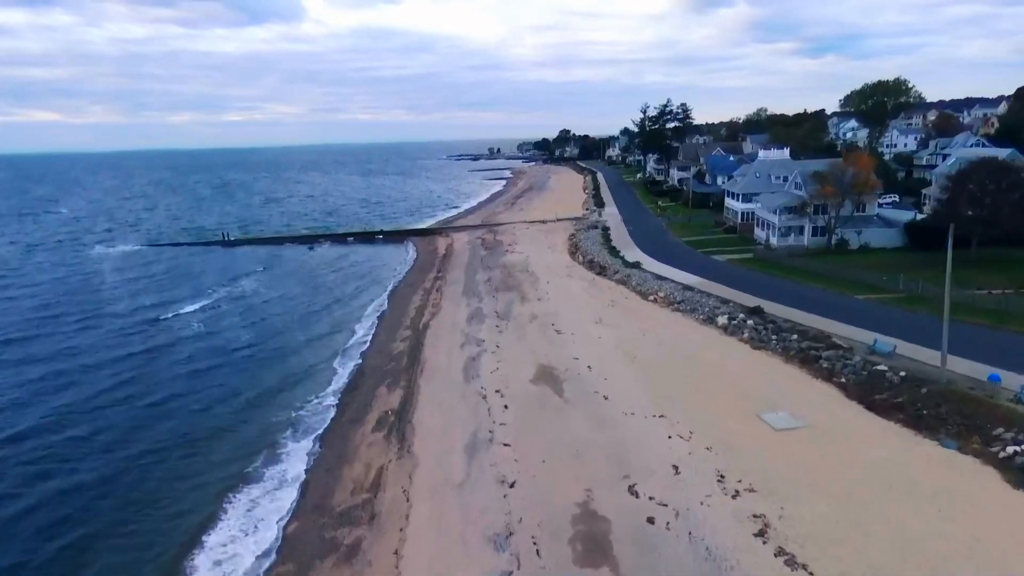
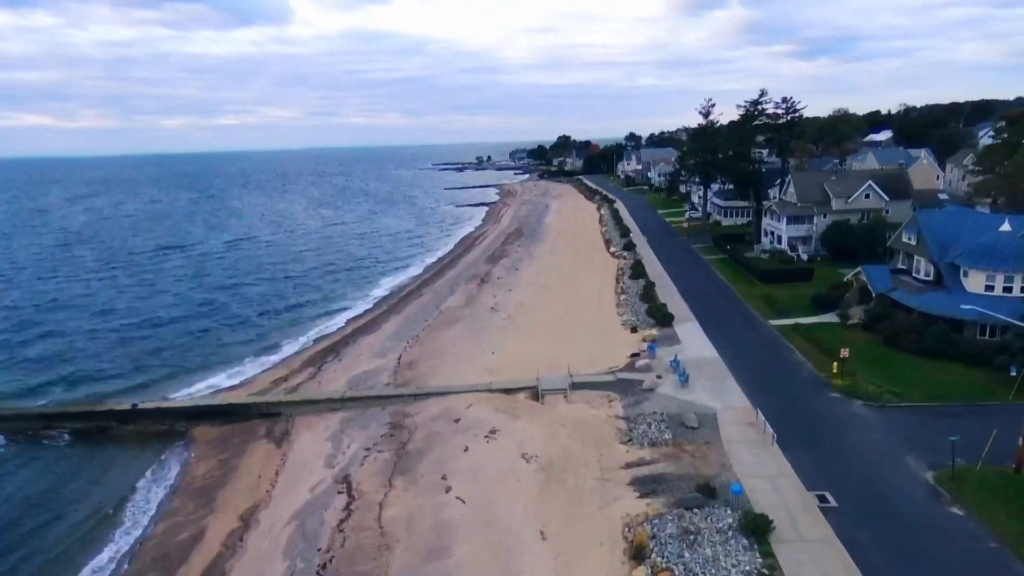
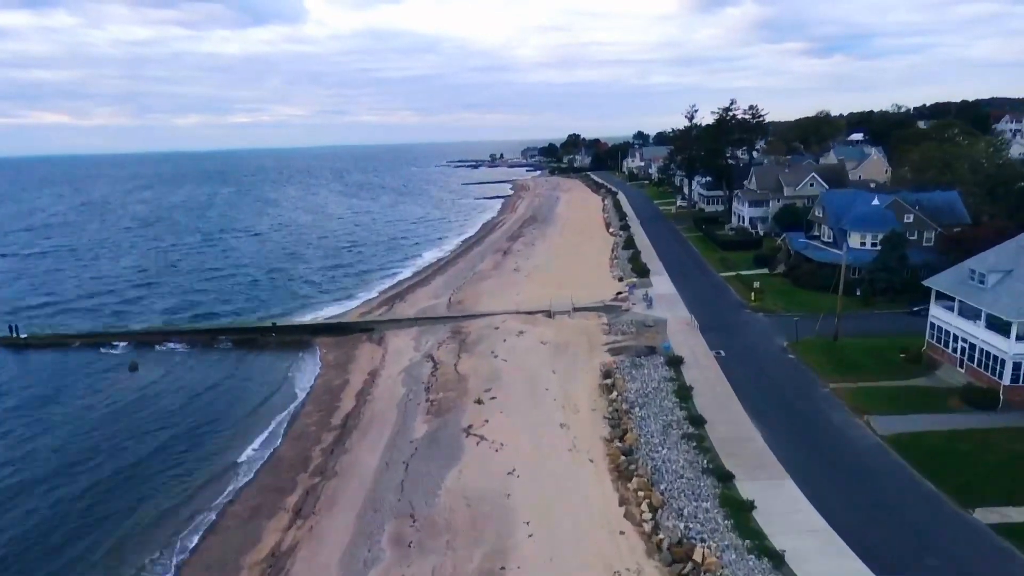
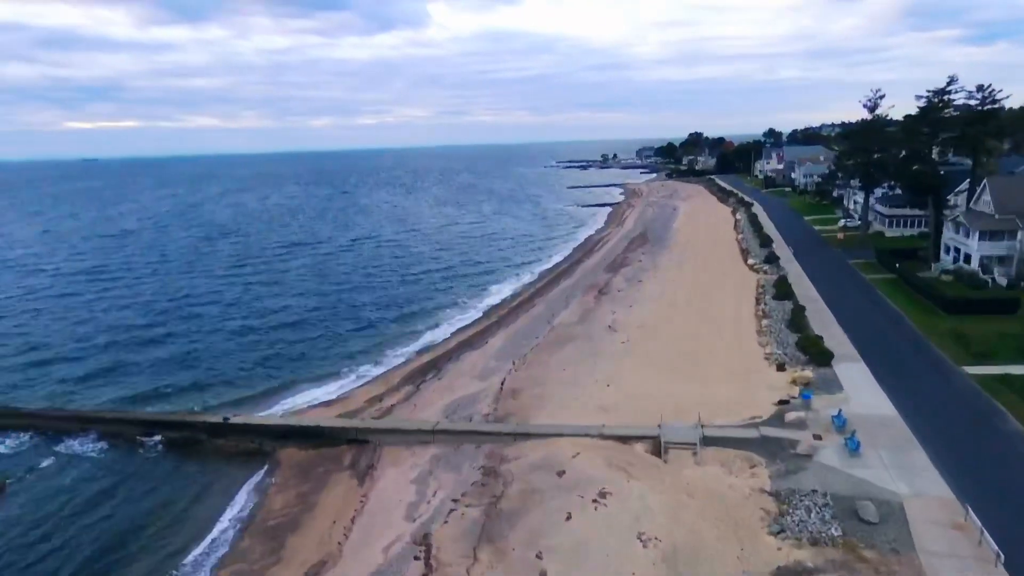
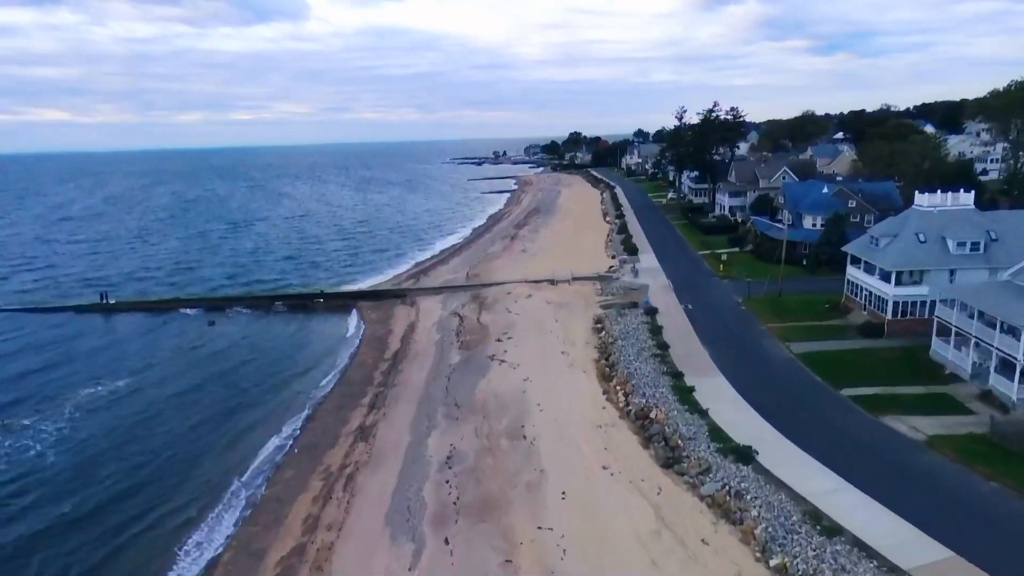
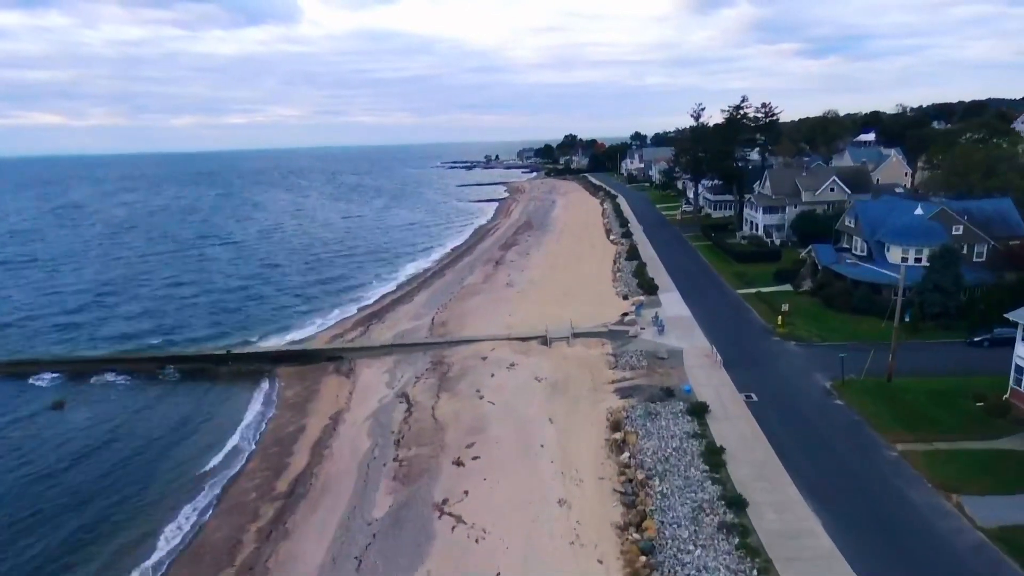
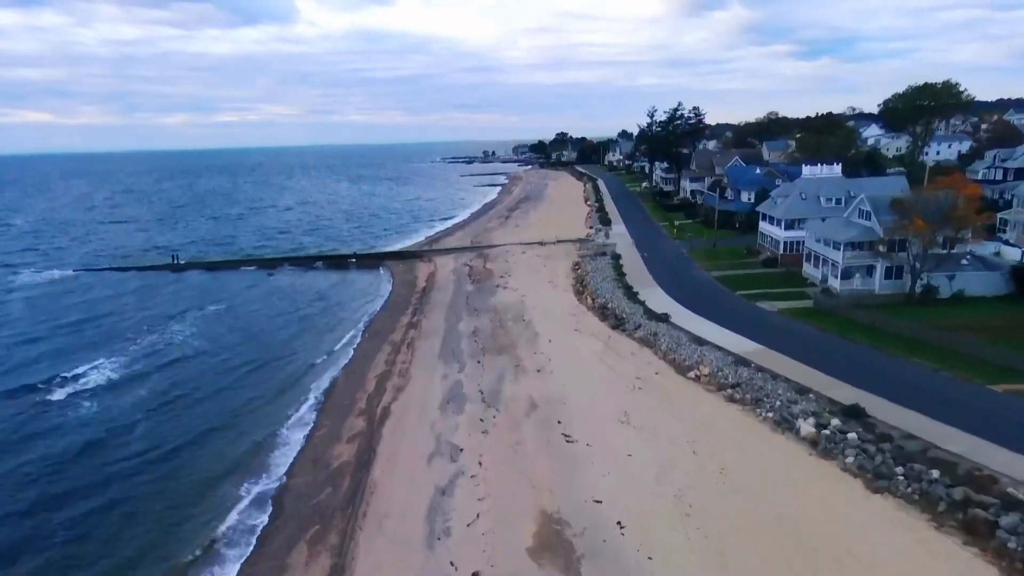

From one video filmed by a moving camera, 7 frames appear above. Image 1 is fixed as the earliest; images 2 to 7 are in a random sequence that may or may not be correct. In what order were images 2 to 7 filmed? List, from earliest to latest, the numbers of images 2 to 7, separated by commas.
7, 5, 3, 6, 2, 4
